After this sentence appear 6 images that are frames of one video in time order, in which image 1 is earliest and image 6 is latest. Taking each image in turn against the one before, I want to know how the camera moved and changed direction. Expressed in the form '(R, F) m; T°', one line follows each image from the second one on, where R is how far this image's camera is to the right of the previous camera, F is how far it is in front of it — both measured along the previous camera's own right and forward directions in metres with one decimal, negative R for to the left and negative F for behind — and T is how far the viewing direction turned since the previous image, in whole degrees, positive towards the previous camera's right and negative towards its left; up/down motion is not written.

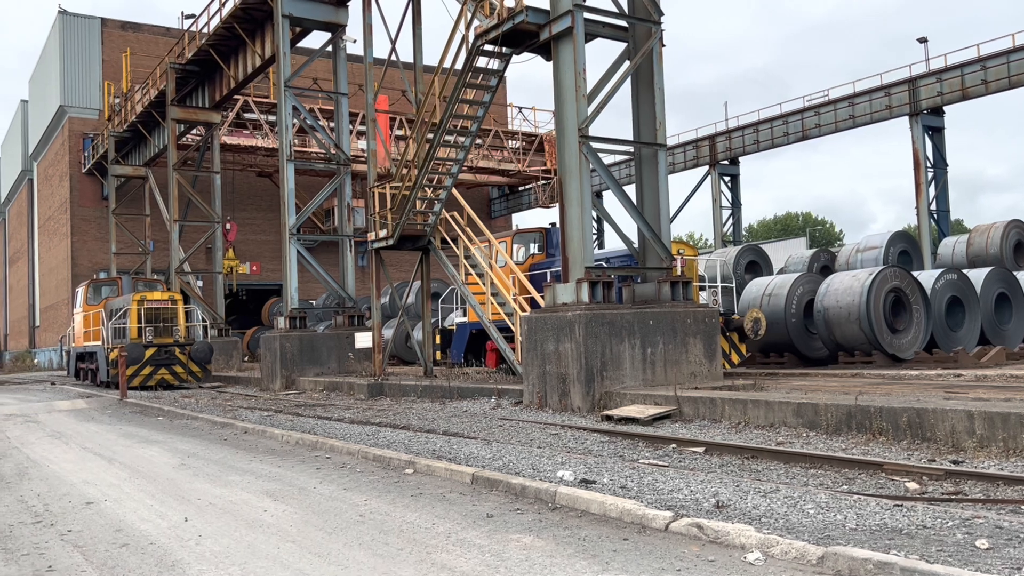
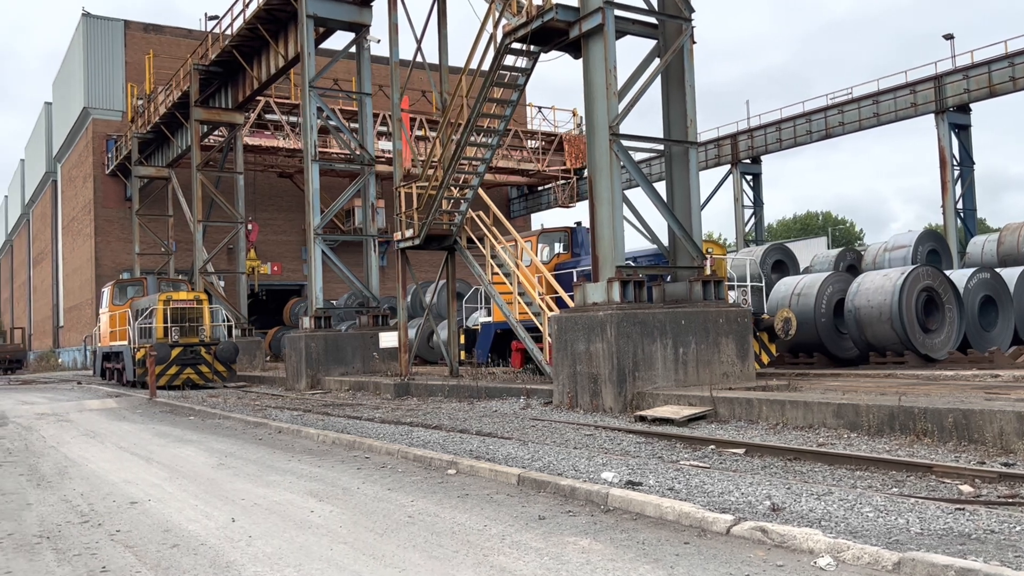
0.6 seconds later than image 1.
(-0.2, +0.1) m; -1°
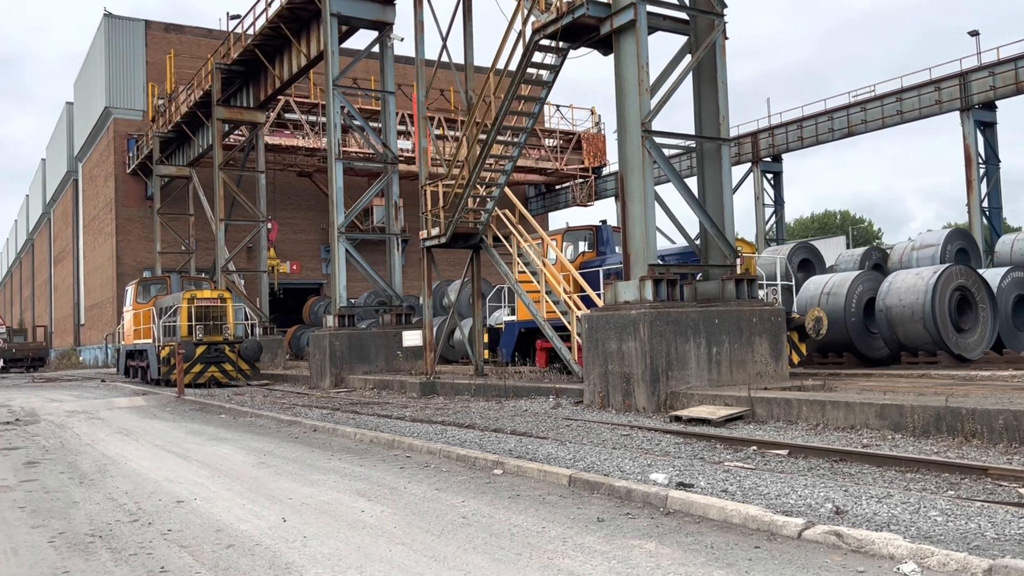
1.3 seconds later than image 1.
(-0.2, +0.1) m; -1°
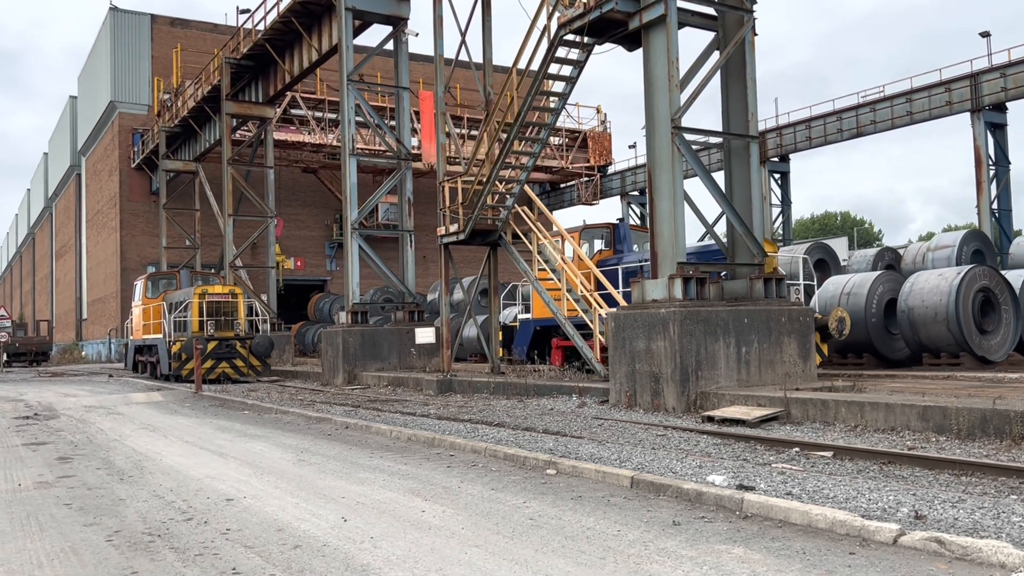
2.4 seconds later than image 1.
(-0.4, +0.1) m; 0°
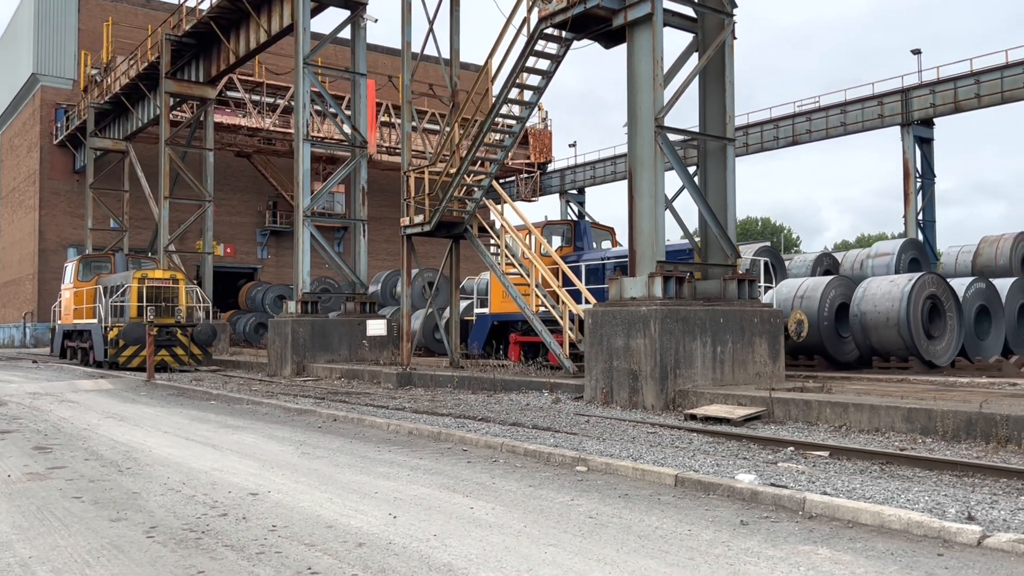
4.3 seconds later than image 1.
(-0.7, +0.2) m; +5°
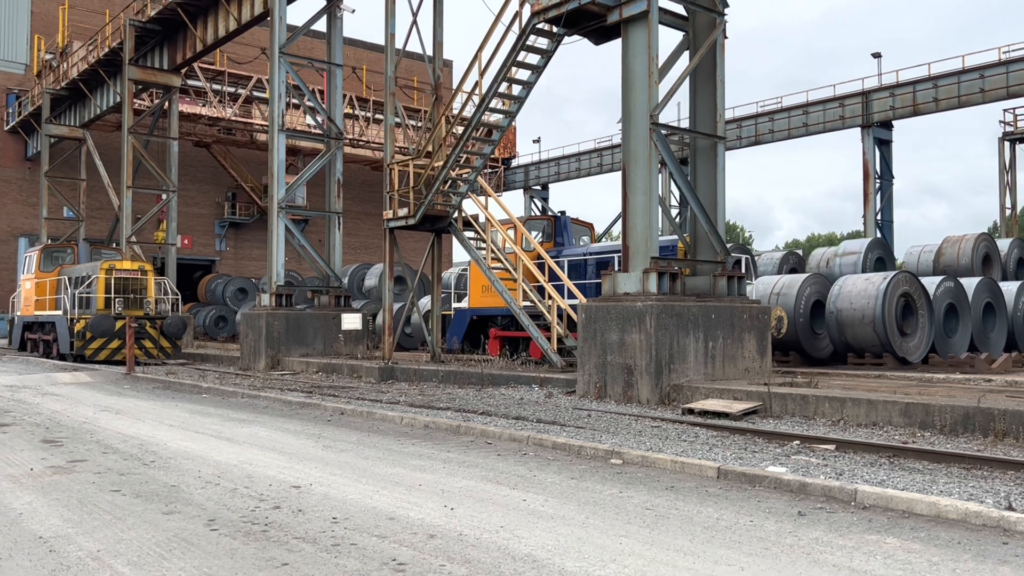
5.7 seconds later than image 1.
(-0.5, 0.0) m; +3°
